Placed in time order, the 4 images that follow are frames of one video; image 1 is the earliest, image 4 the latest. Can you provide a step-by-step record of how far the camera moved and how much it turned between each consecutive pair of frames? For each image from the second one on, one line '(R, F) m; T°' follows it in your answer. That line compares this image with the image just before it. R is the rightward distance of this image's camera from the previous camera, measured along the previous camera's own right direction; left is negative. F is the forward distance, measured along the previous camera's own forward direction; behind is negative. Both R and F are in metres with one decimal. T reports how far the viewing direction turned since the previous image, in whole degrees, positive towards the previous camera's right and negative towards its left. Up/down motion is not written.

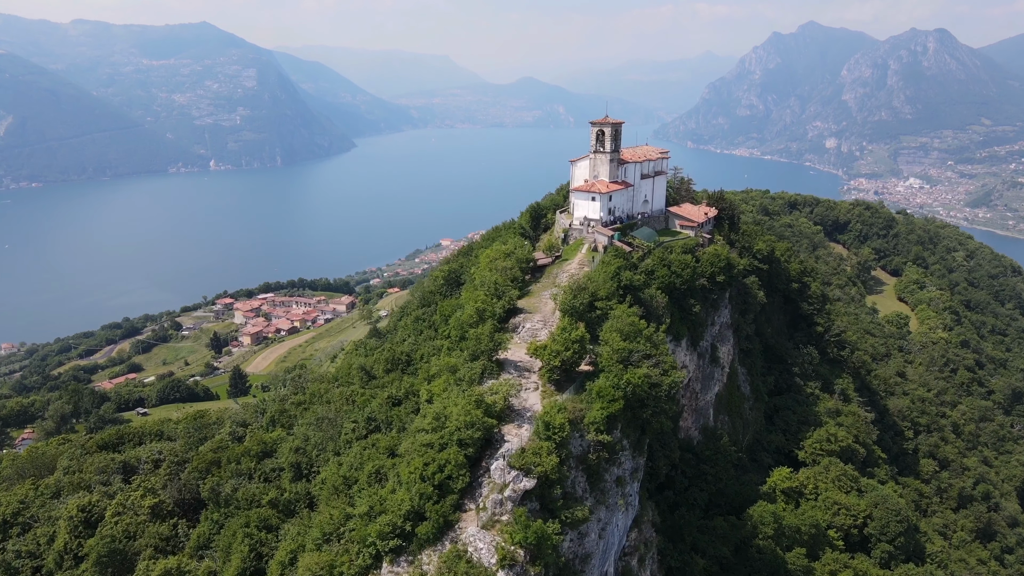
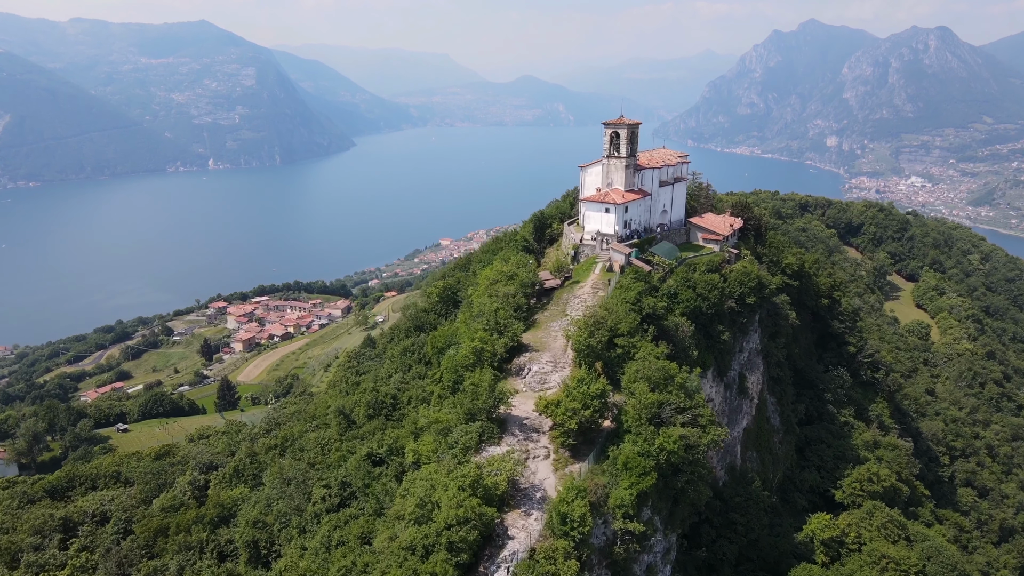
(-0.1, +3.0) m; 0°
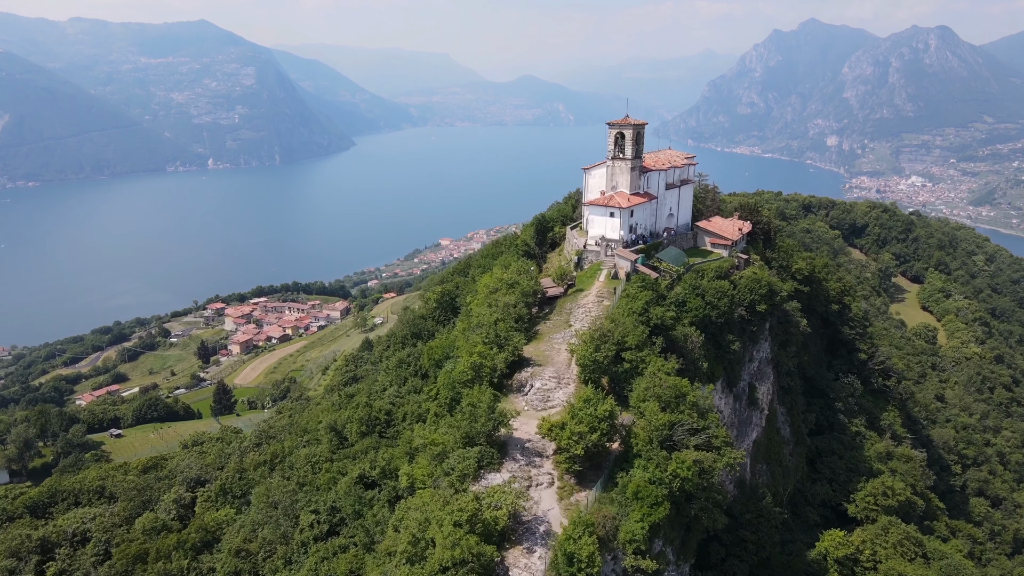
(0.0, +0.9) m; 0°
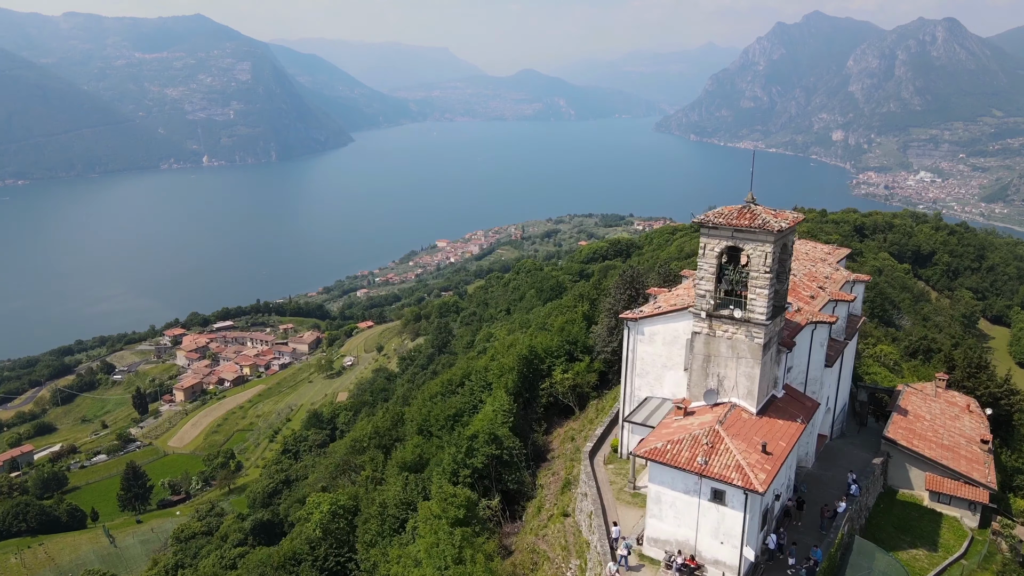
(+1.1, +13.9) m; 0°
